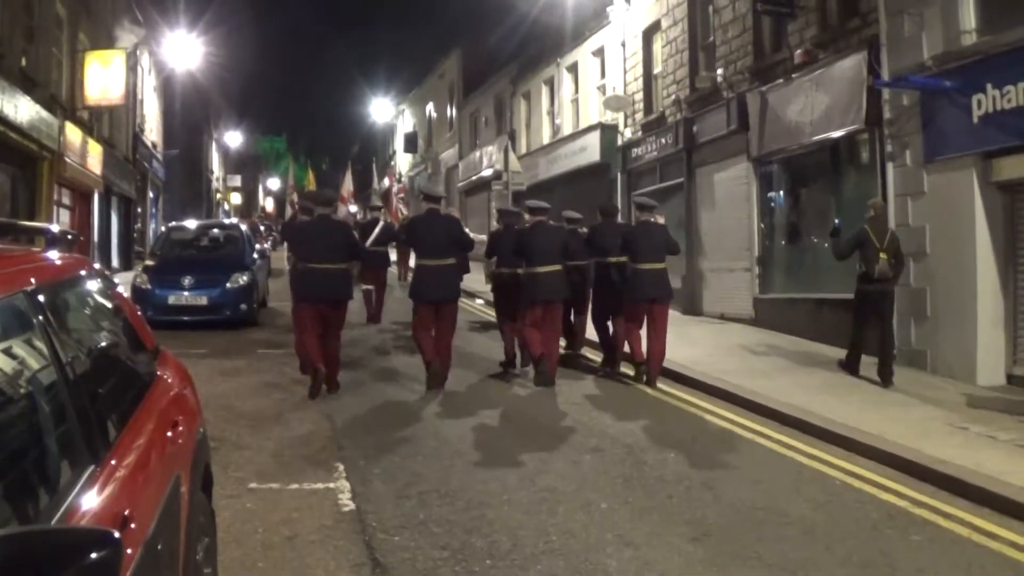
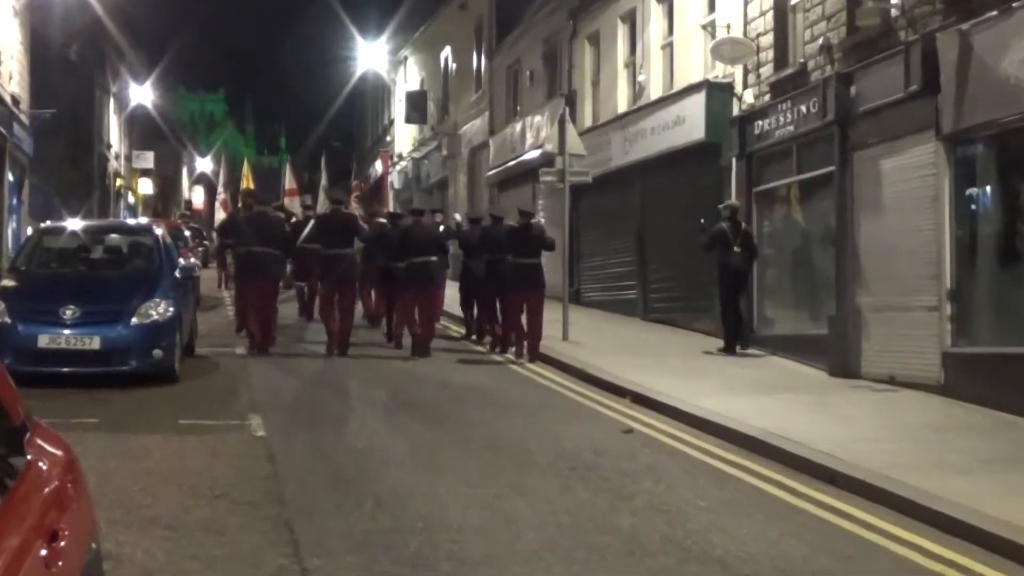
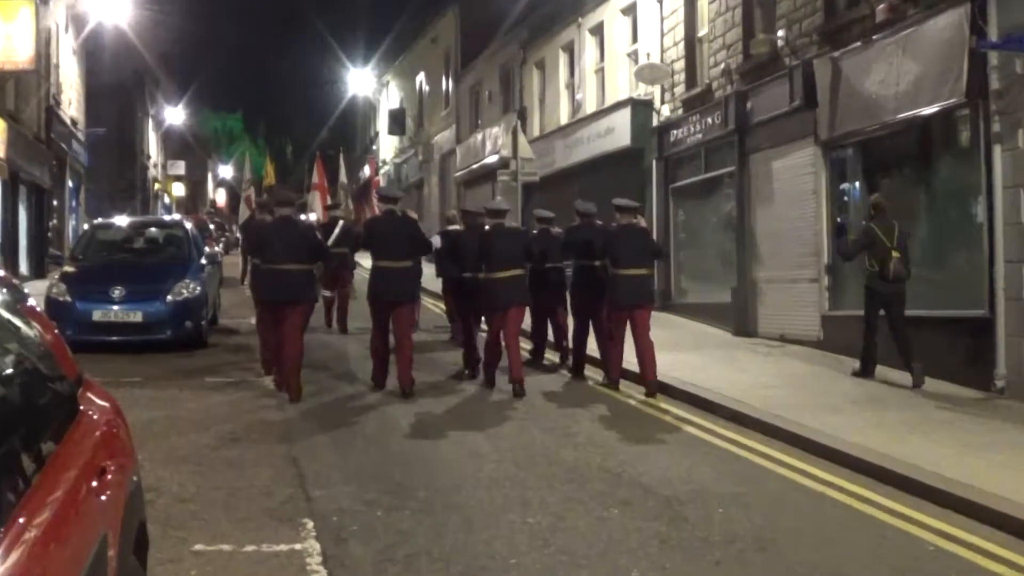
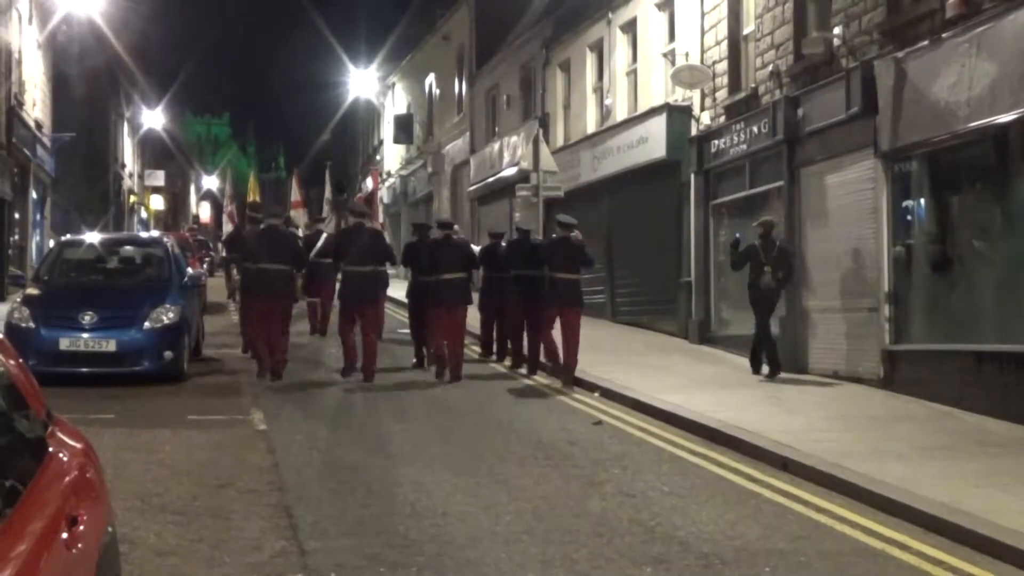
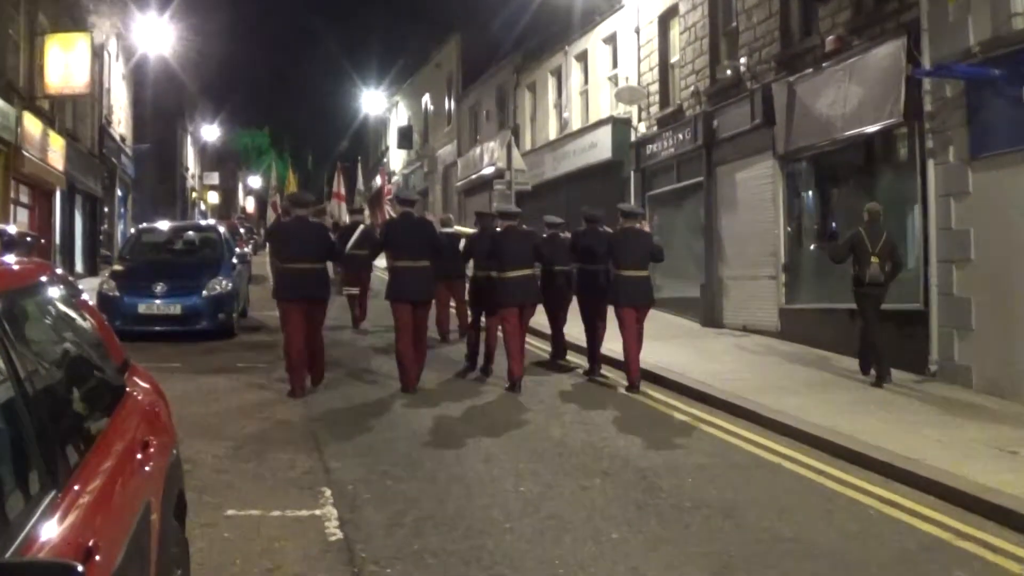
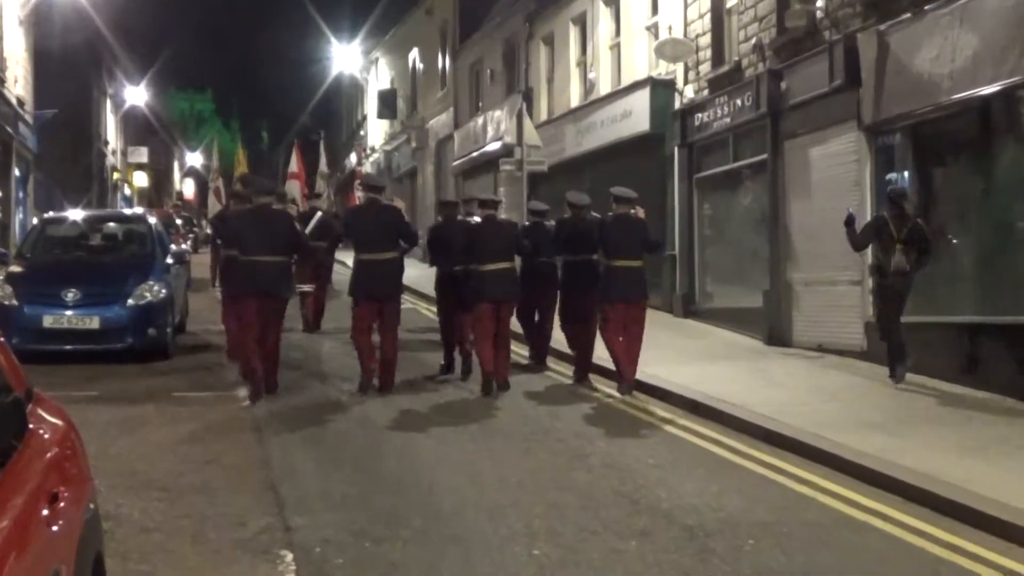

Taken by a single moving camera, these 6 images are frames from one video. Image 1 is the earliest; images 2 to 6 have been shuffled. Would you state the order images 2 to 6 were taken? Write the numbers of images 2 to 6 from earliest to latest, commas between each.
5, 3, 6, 4, 2
